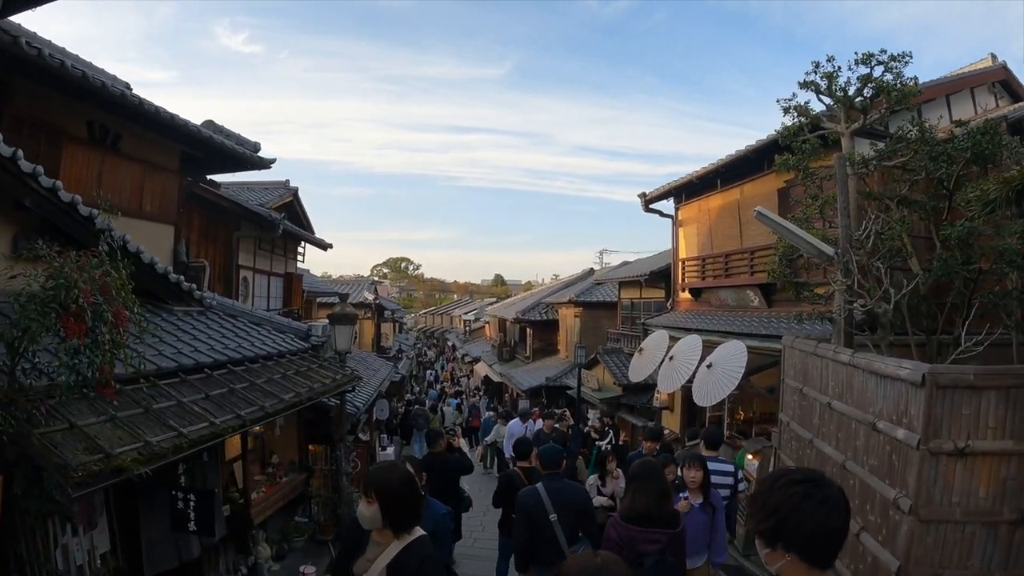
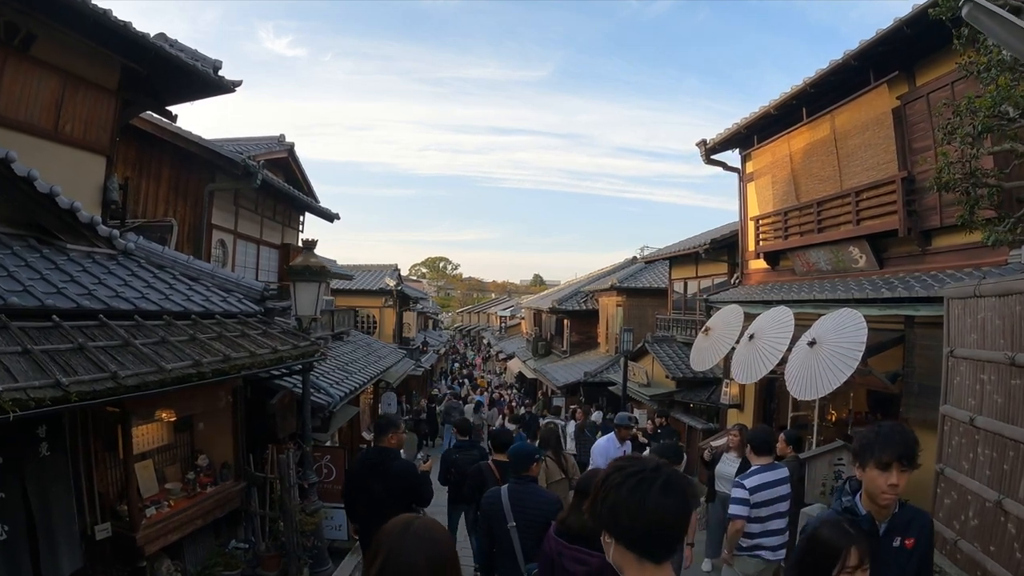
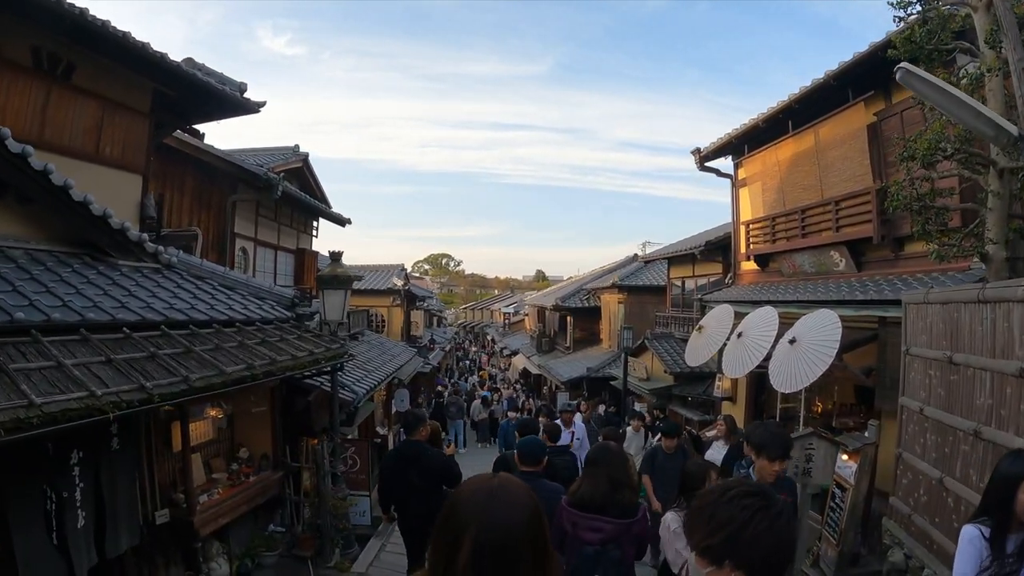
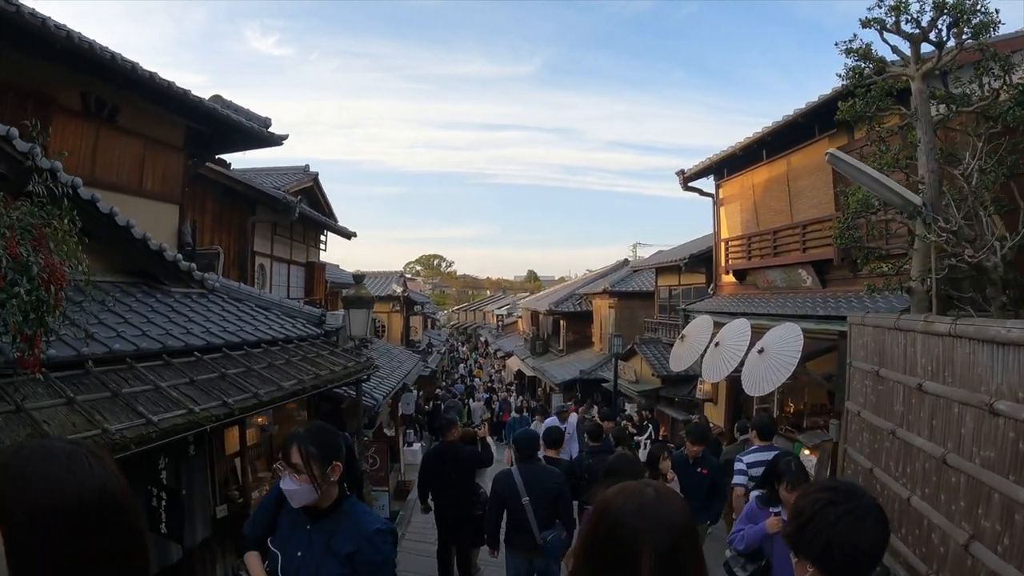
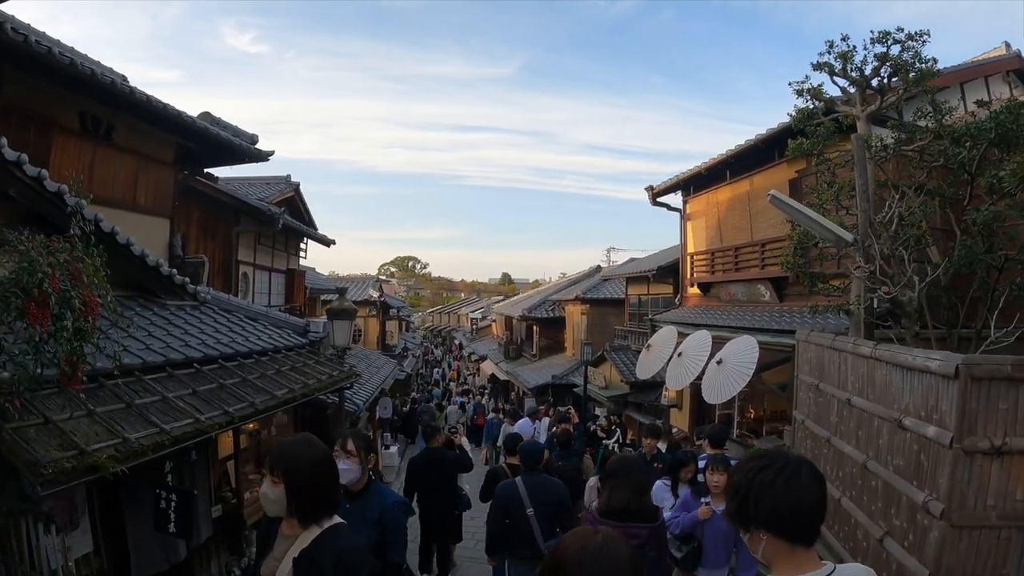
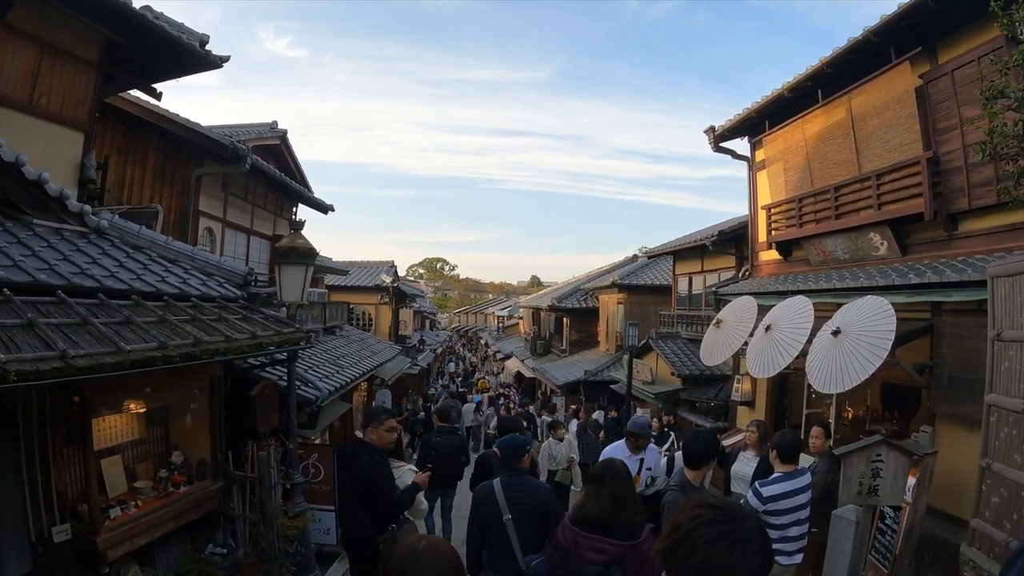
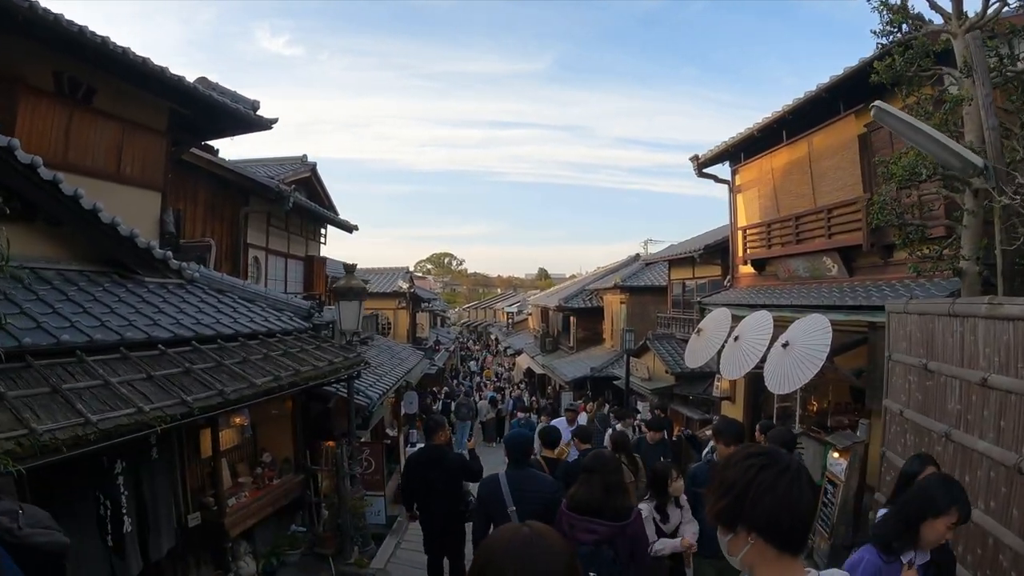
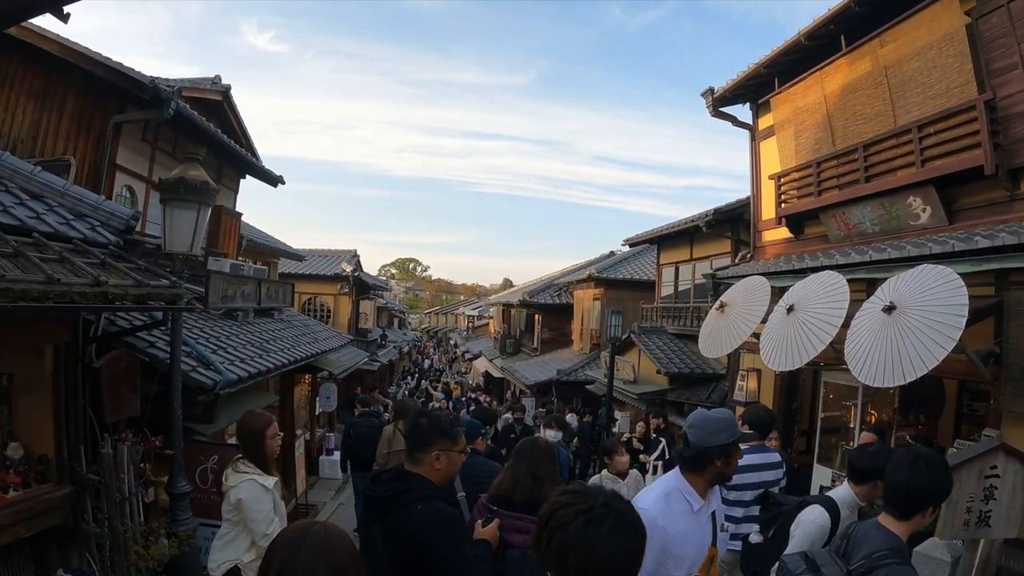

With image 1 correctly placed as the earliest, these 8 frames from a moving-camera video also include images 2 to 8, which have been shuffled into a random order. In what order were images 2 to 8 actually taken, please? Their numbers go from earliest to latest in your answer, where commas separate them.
5, 4, 7, 3, 2, 6, 8
